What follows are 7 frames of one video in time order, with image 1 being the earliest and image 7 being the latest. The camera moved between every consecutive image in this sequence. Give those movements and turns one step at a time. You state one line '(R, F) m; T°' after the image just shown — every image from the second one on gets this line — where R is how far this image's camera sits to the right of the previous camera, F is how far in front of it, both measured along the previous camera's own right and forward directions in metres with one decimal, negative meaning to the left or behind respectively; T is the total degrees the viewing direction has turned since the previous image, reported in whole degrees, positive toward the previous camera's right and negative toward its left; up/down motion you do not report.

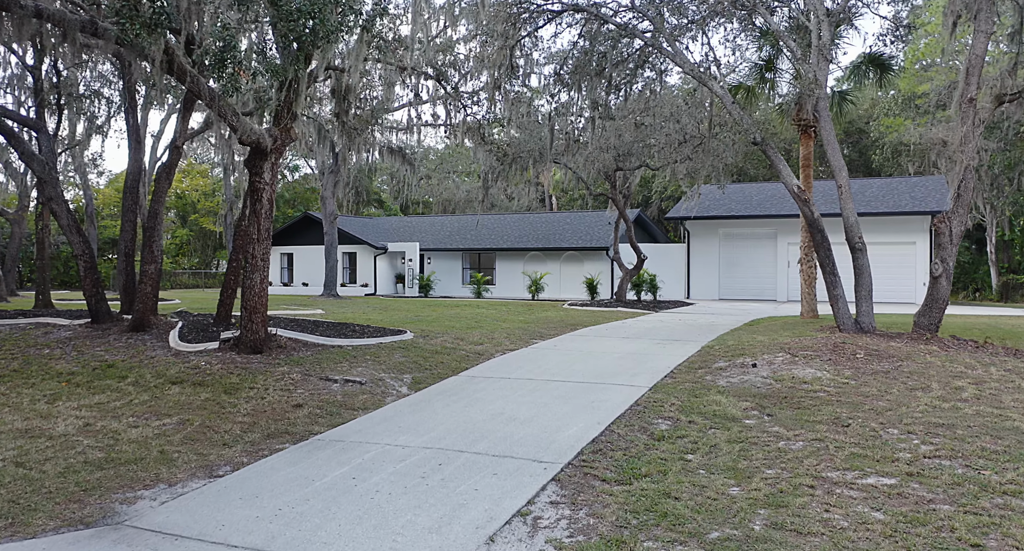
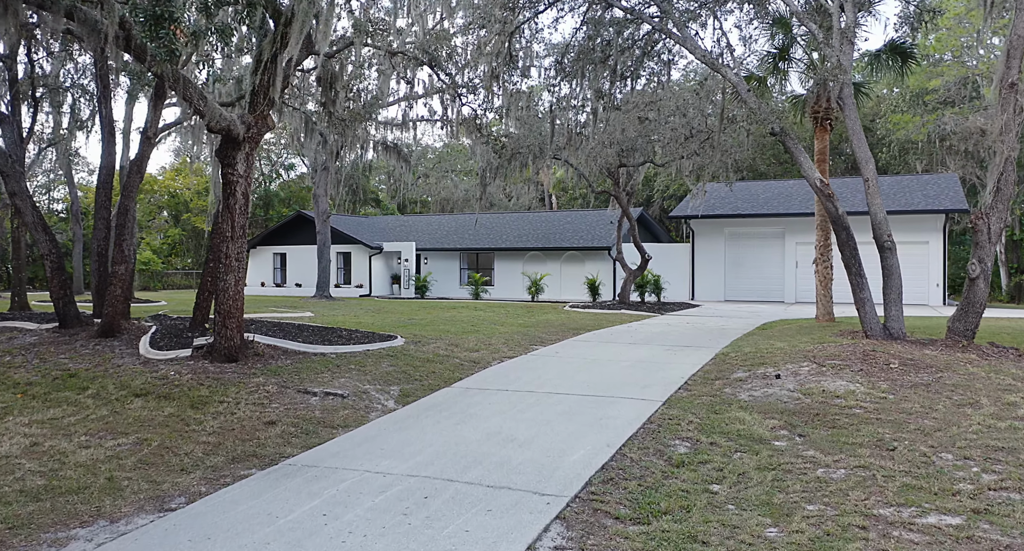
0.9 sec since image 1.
(0.0, +0.7) m; 0°
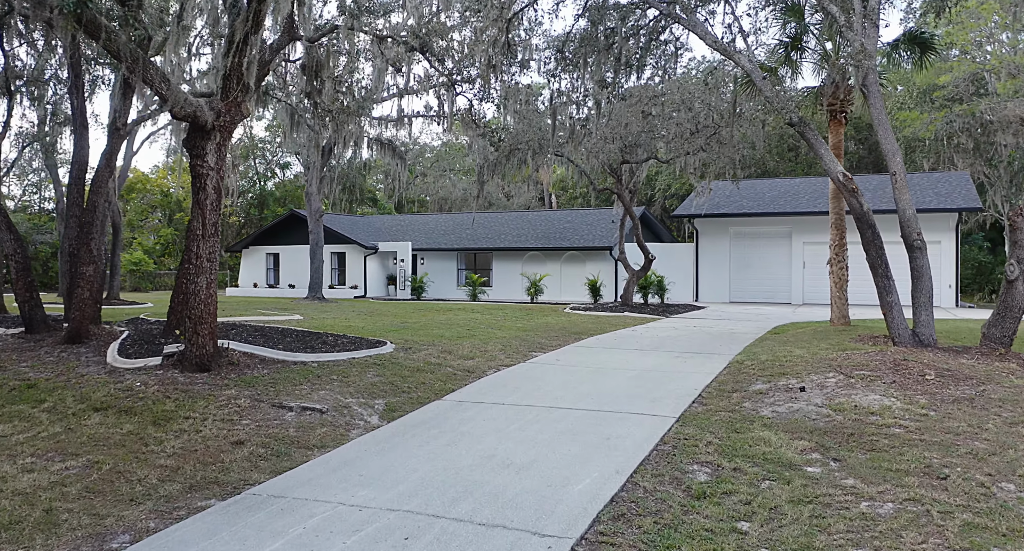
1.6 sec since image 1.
(0.0, +0.7) m; 0°
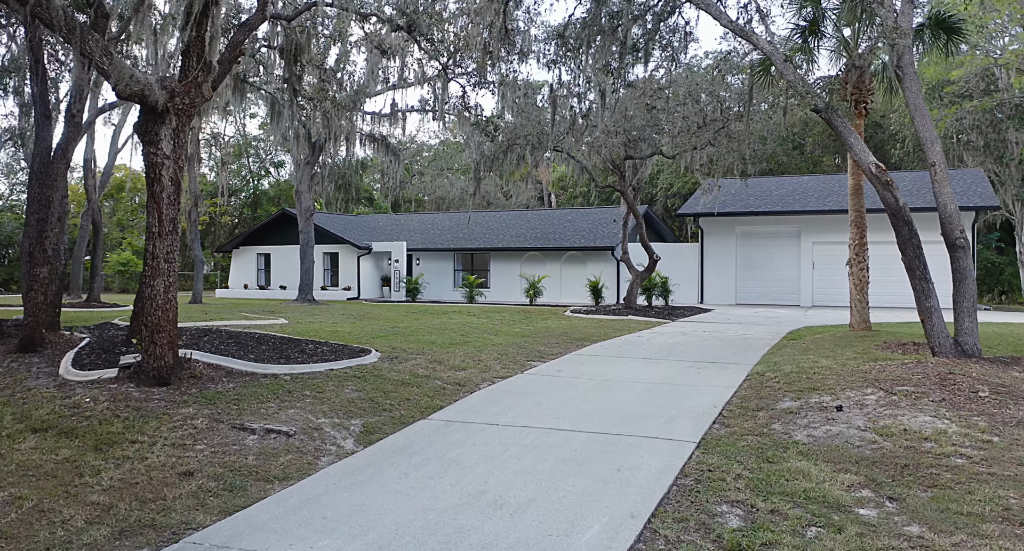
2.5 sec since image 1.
(0.0, +0.8) m; 0°
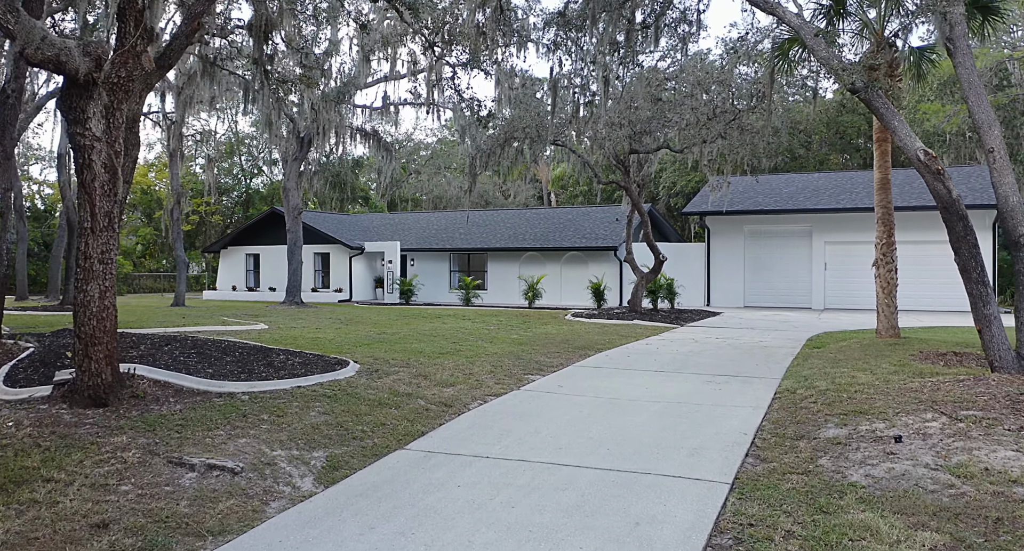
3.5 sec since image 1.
(0.0, +0.9) m; 0°
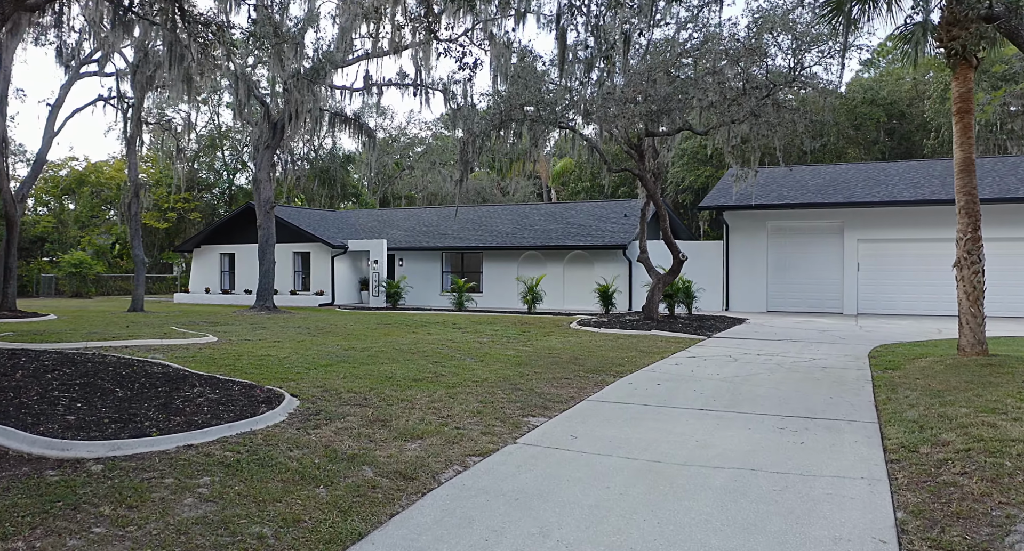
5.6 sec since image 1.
(0.0, +2.0) m; 0°
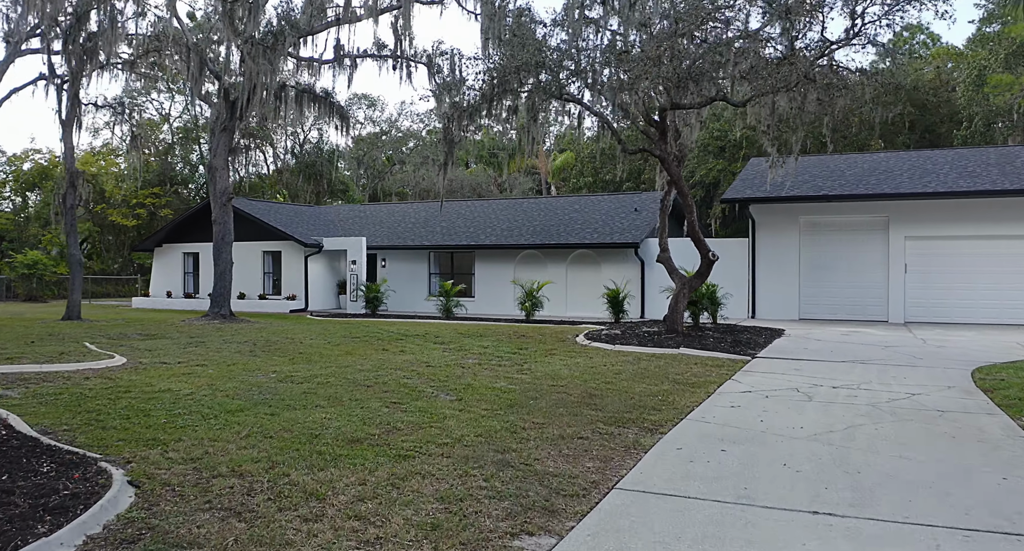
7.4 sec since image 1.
(+0.1, +2.3) m; 0°
